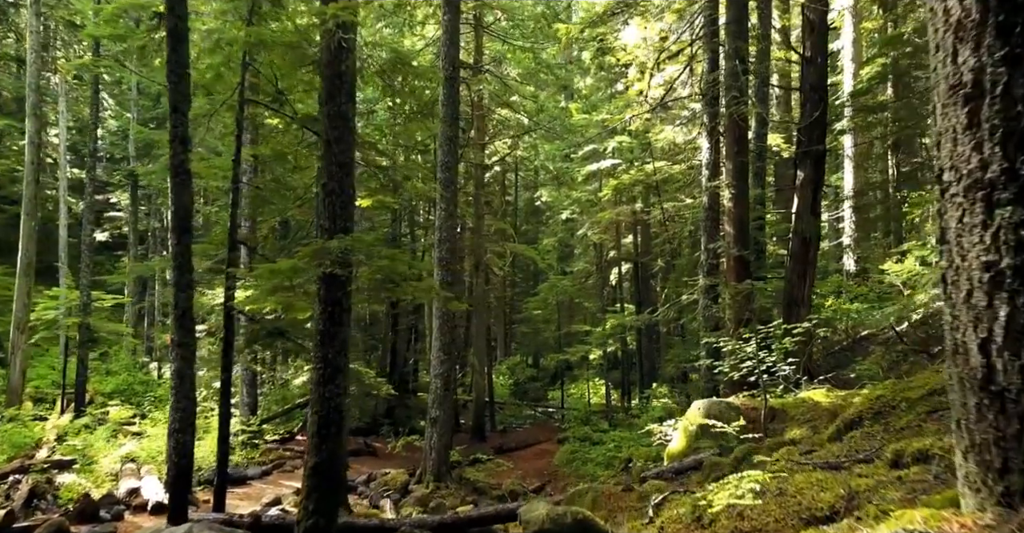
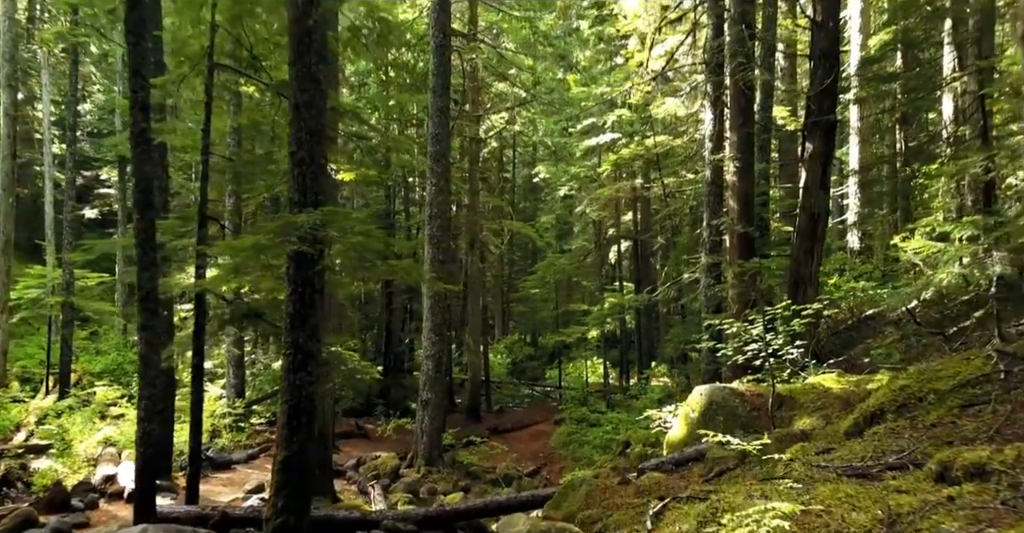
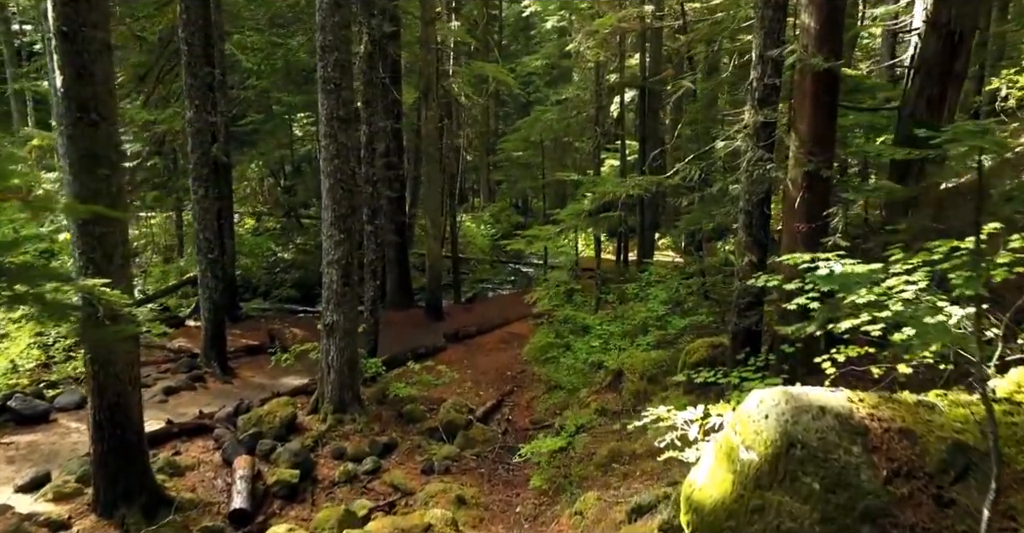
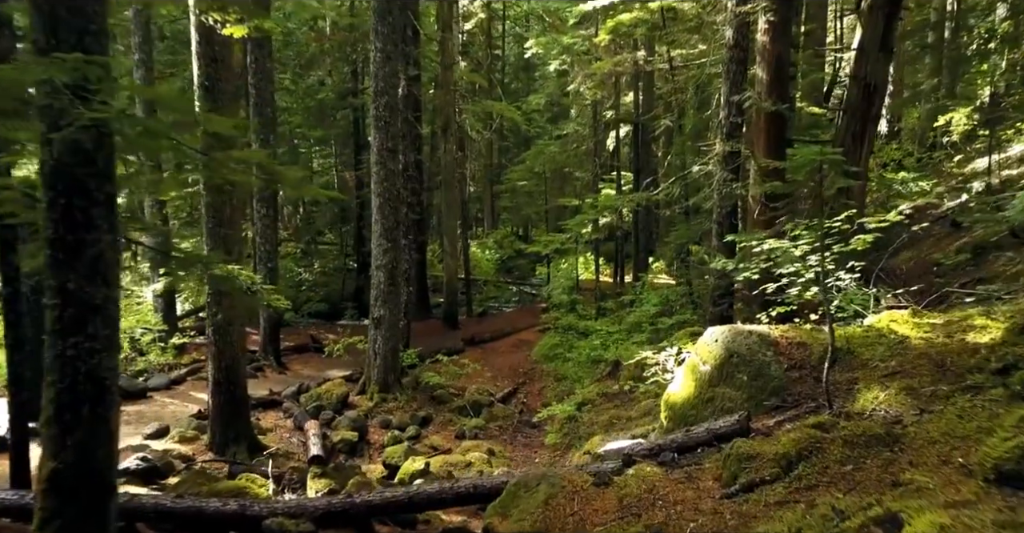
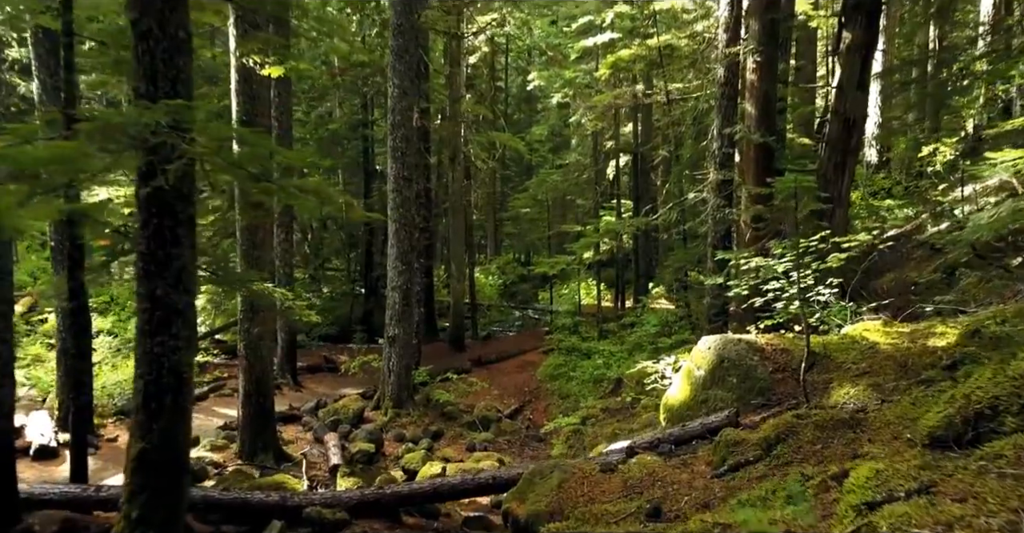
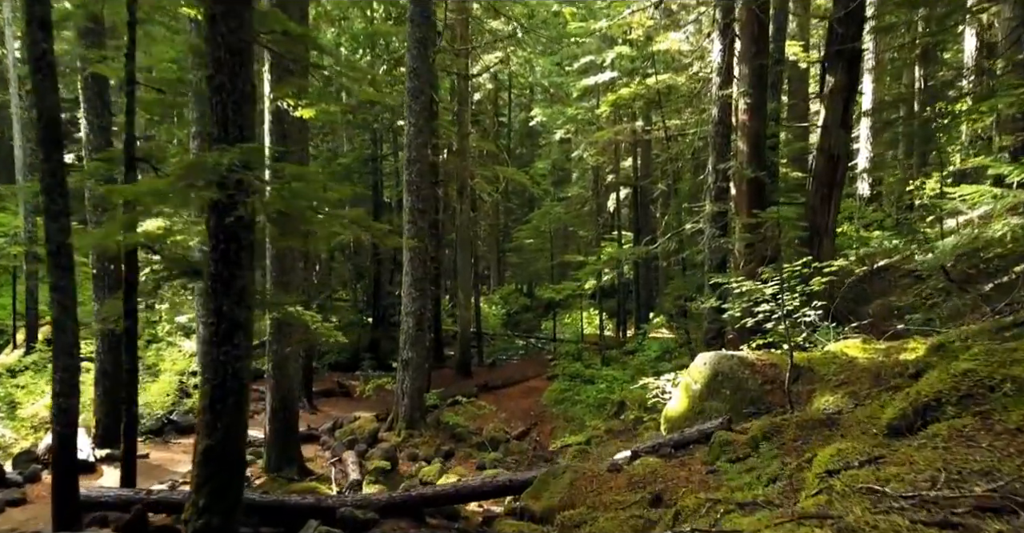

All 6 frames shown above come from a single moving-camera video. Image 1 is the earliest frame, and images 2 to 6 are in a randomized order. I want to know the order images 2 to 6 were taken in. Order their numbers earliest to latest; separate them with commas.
2, 6, 5, 4, 3
